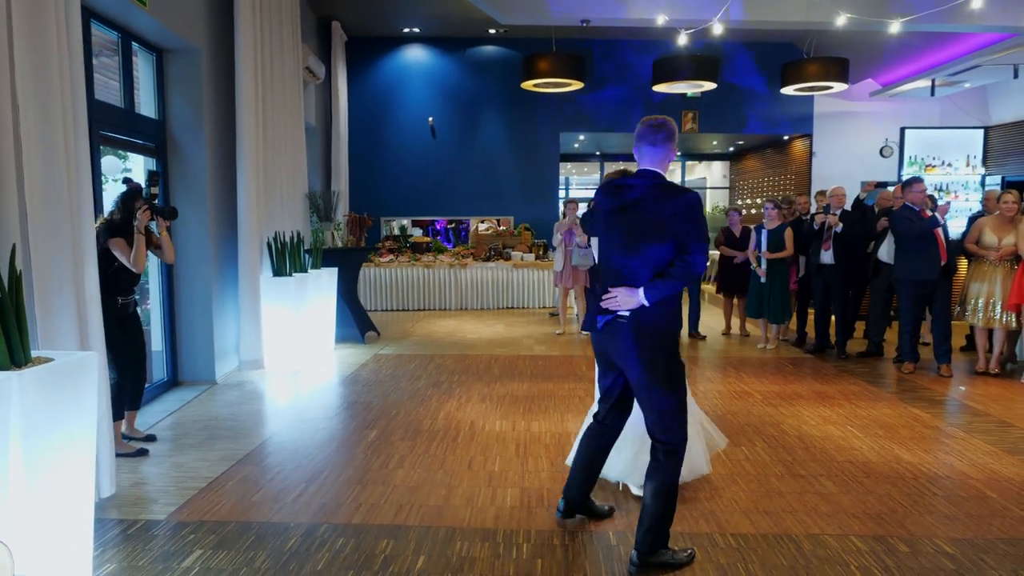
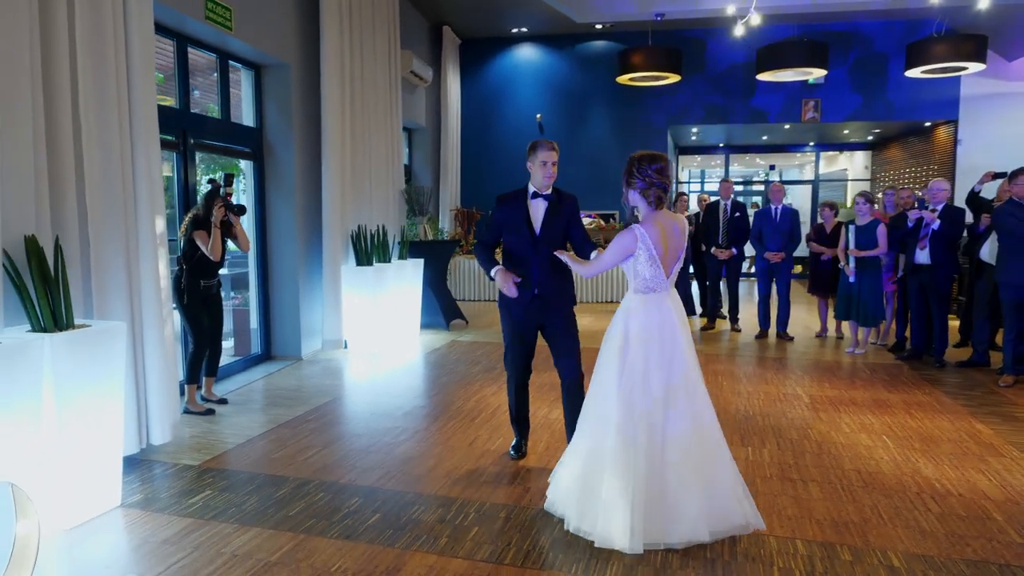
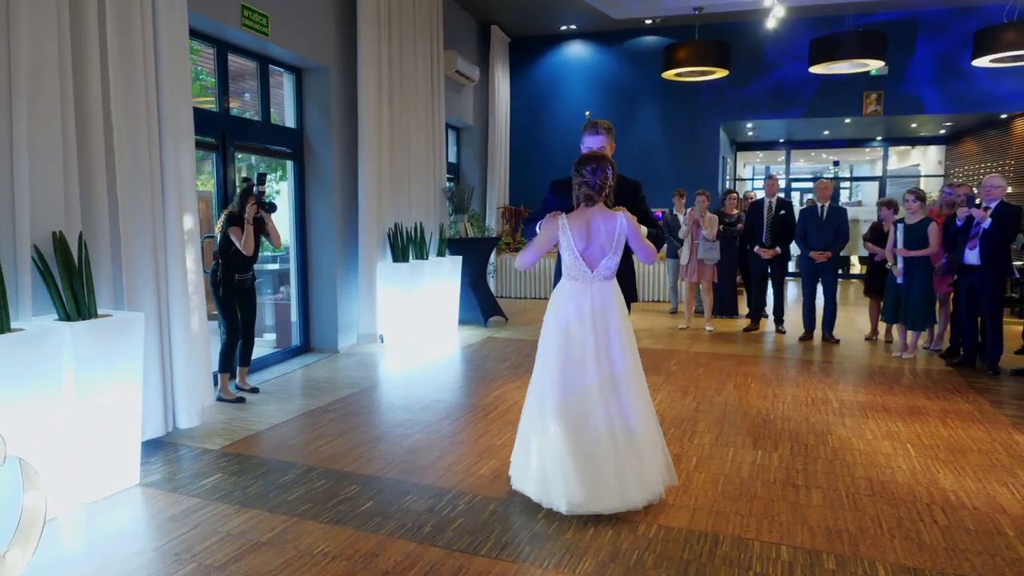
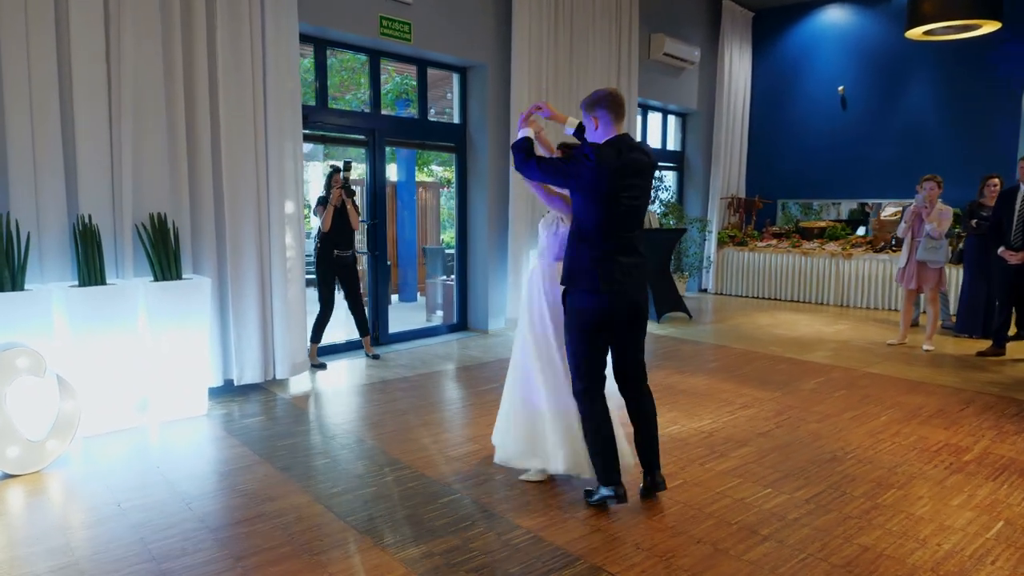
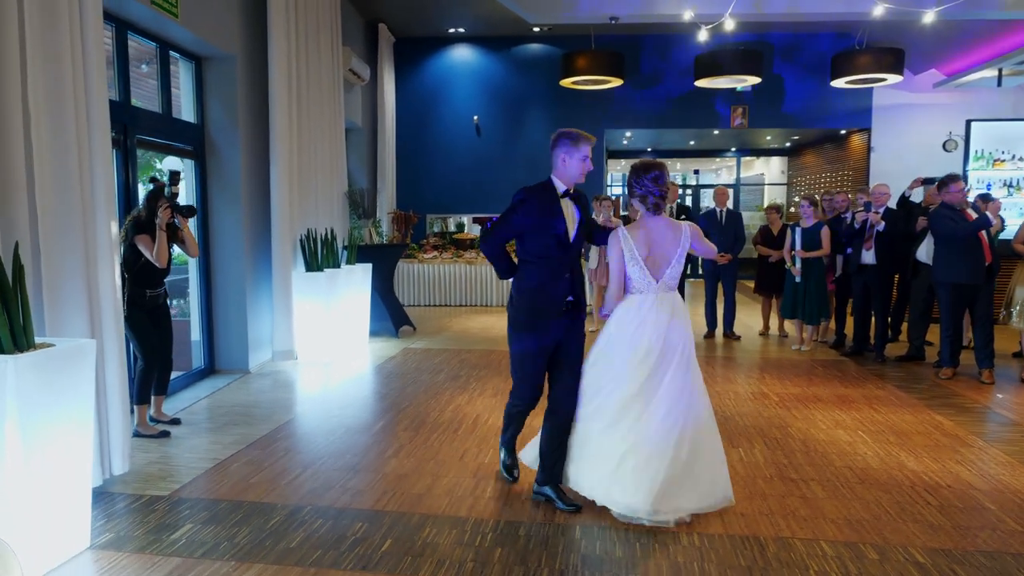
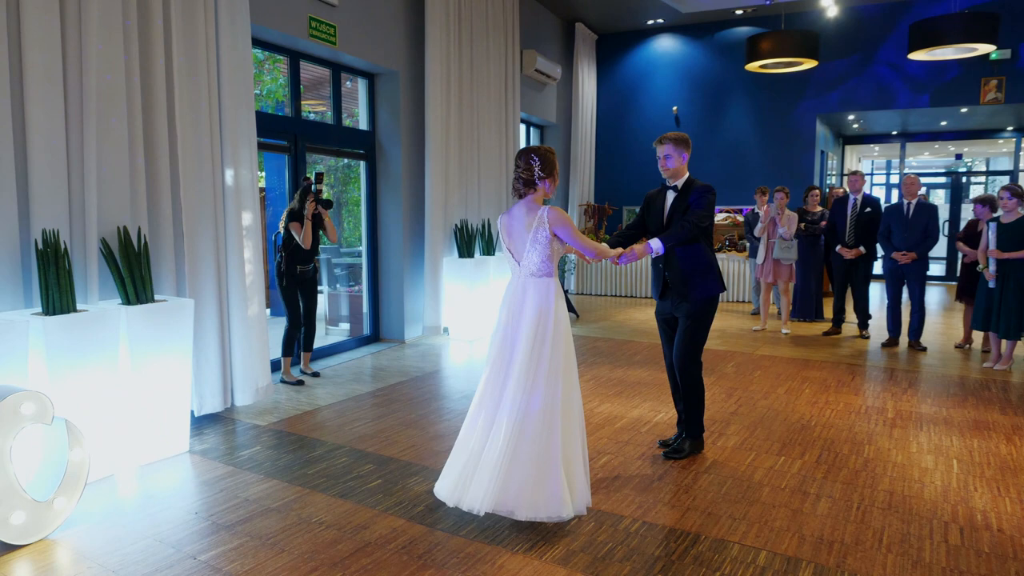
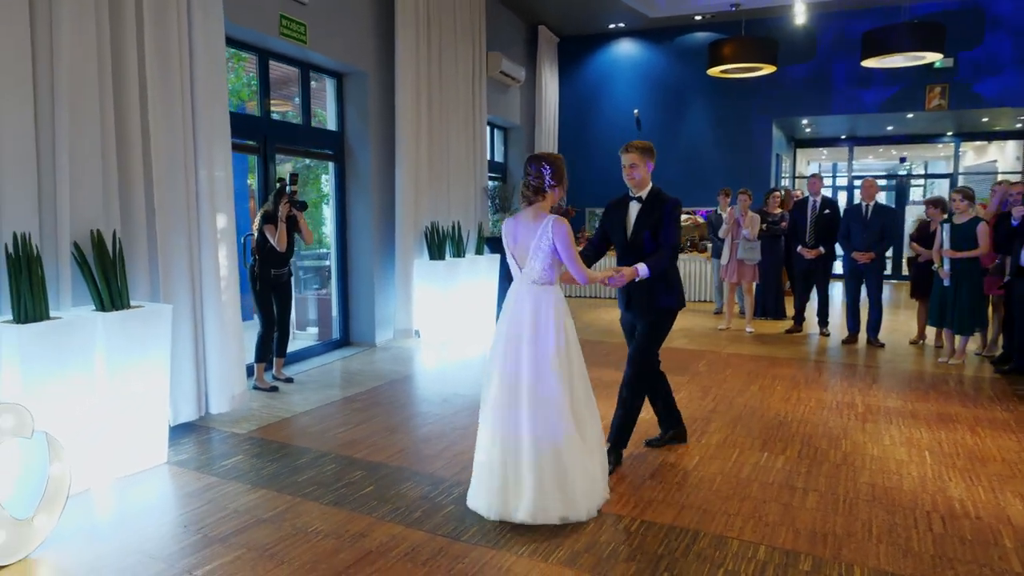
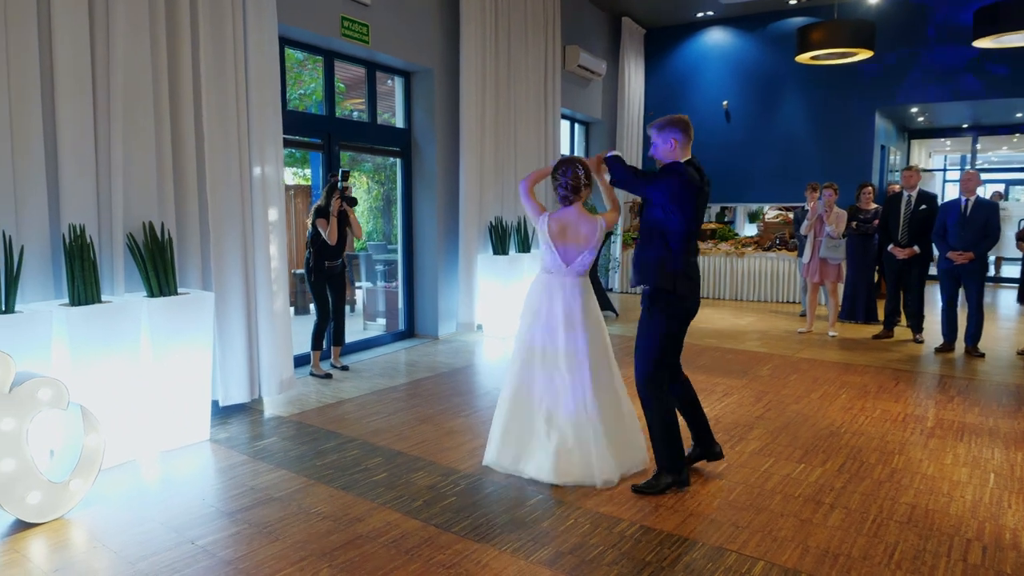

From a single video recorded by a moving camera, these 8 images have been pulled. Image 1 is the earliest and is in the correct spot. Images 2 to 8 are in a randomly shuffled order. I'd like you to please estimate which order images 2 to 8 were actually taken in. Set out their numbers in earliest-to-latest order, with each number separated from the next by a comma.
5, 2, 3, 7, 6, 8, 4
